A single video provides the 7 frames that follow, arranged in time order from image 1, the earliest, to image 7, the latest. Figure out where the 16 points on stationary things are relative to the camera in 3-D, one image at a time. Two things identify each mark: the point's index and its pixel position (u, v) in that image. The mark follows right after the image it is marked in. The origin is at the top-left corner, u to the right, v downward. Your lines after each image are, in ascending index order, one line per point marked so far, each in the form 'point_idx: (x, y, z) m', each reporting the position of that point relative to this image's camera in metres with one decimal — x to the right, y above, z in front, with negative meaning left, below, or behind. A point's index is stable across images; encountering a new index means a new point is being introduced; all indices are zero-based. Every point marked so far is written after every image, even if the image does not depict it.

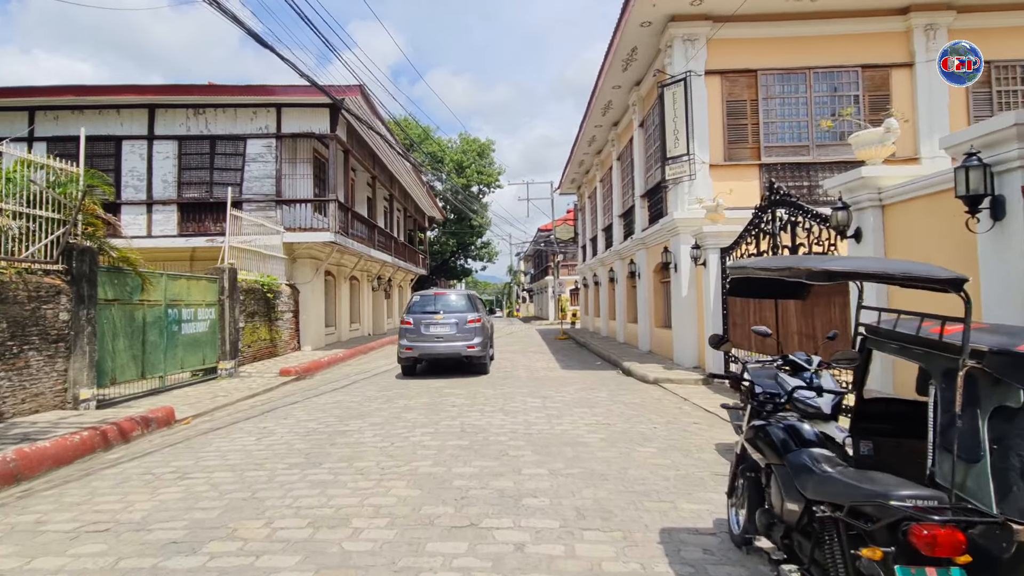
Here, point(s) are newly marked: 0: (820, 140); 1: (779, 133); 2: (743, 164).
0: (+6.4, +3.1, +10.2) m
1: (+5.6, +3.3, +10.3) m
2: (+4.8, +2.6, +10.3) m
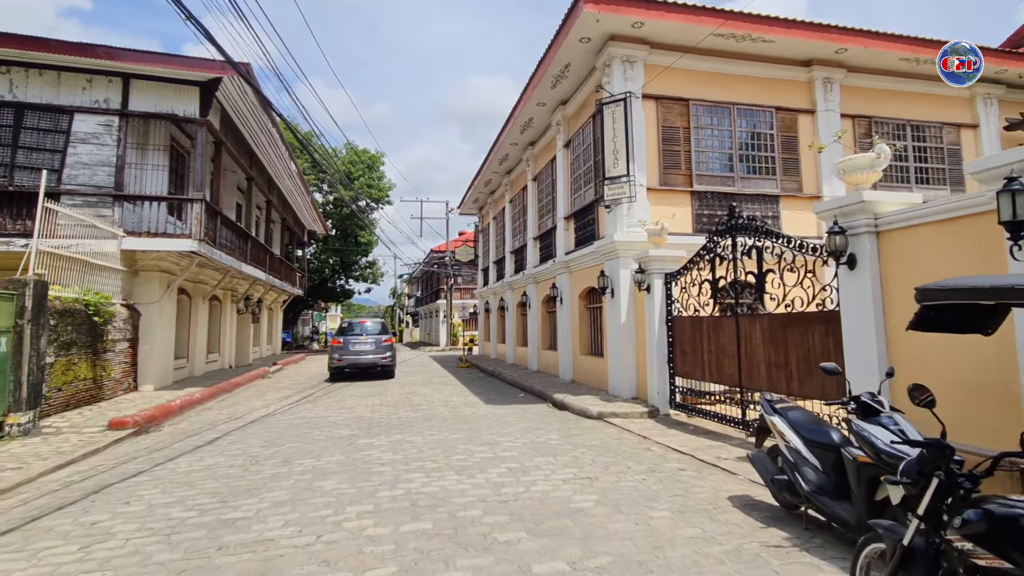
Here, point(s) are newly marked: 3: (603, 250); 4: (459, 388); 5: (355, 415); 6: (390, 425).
0: (+4.9, +2.6, +10.5) m
1: (+4.0, +2.7, +10.4) m
2: (+3.3, +2.1, +10.2) m
3: (+1.8, +0.7, +10.6) m
4: (-1.5, -2.9, +14.3) m
5: (-3.0, -2.6, +10.1) m
6: (-2.1, -2.4, +8.6) m
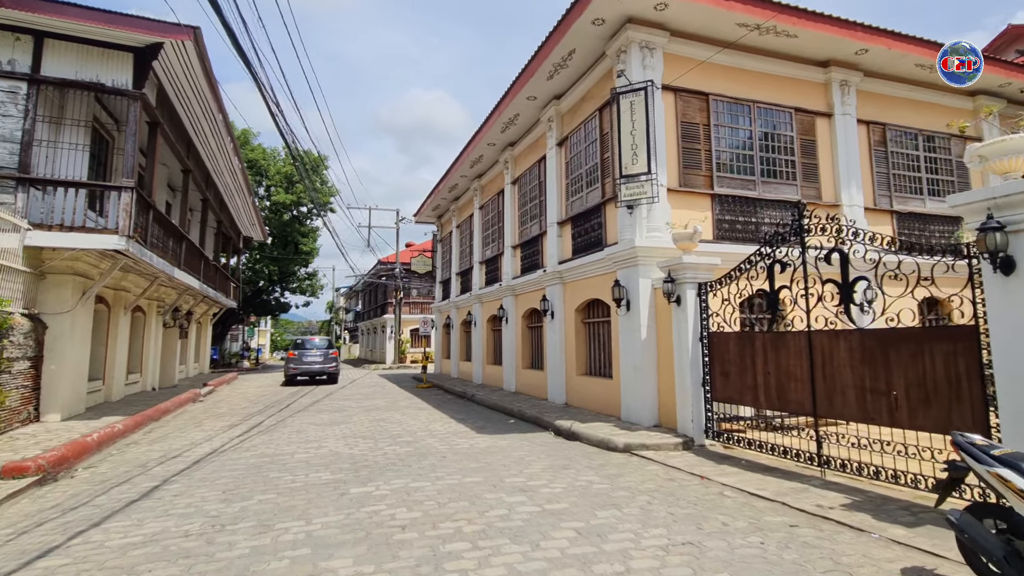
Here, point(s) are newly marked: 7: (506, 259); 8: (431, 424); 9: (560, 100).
0: (+5.0, +2.3, +9.8) m
1: (+4.1, +2.5, +9.6) m
2: (+3.4, +1.8, +9.3) m
3: (+1.9, +0.5, +9.5) m
4: (-1.9, -3.2, +12.7) m
5: (-2.8, -2.7, +8.3) m
6: (-1.9, -2.5, +7.0) m
7: (-0.4, +0.9, +16.4) m
8: (-1.7, -3.0, +10.9) m
9: (+1.0, +4.8, +12.5) m
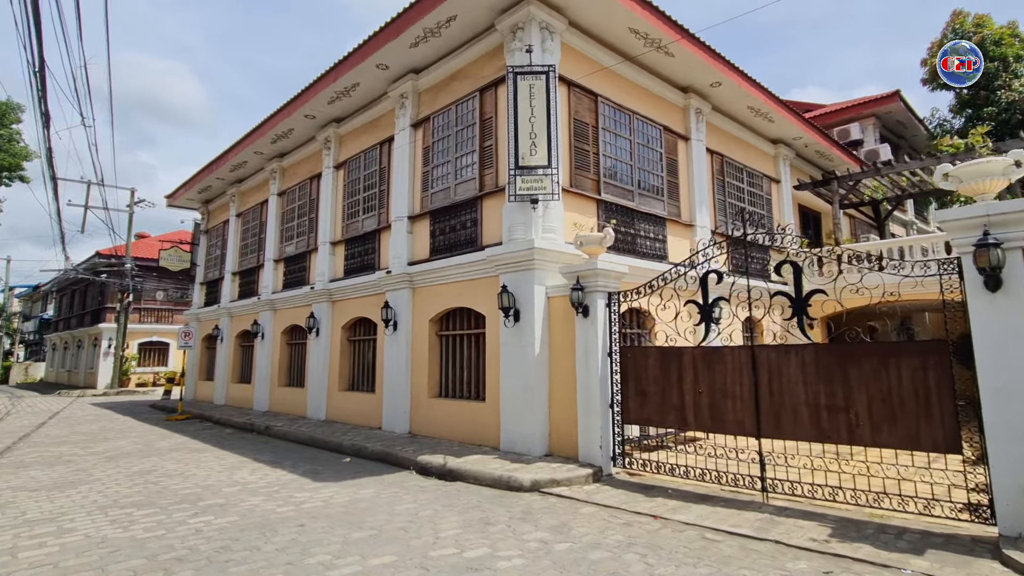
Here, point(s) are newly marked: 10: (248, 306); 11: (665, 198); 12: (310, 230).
0: (+2.6, +1.9, +9.8) m
1: (+1.9, +2.2, +9.3) m
2: (+1.3, +1.6, +8.7) m
3: (-0.2, +0.4, +8.1) m
4: (-5.2, -3.1, +9.1) m
5: (-4.1, -2.4, +4.8) m
6: (-2.6, -2.2, +4.1) m
7: (-5.2, +0.8, +13.4) m
8: (-4.2, -2.8, +7.6) m
9: (-2.1, +4.7, +10.7) m
10: (-9.5, -0.6, +17.8) m
11: (+3.2, +1.9, +10.4) m
12: (-6.1, +1.8, +14.9) m
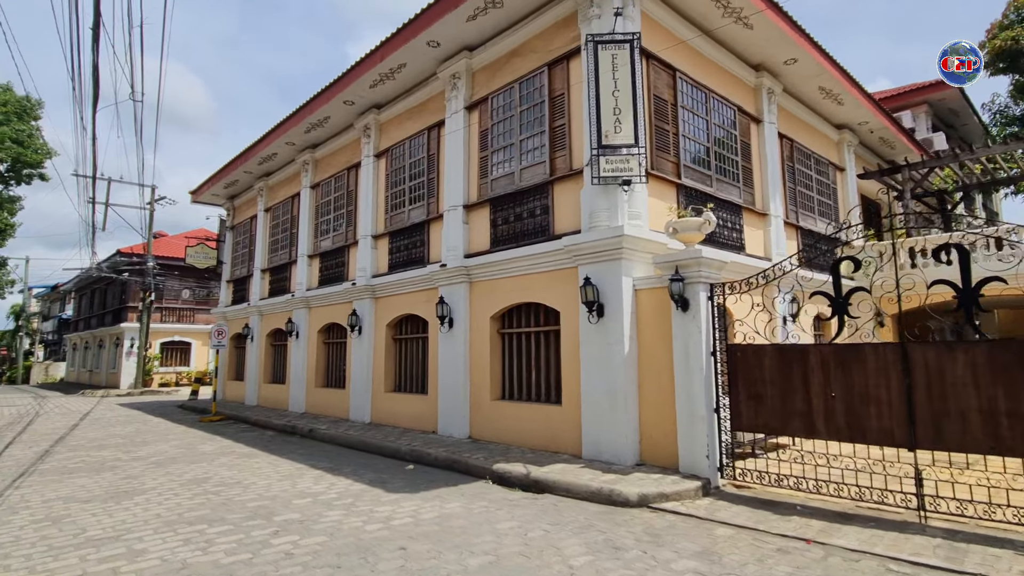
0: (+3.8, +2.1, +9.1) m
1: (+3.1, +2.3, +8.6) m
2: (+2.6, +1.7, +8.0) m
3: (+1.0, +0.5, +7.4) m
4: (-3.9, -3.0, +8.5) m
5: (-2.9, -2.3, +4.2) m
6: (-1.5, -2.1, +3.4) m
7: (-3.8, +0.9, +12.8) m
8: (-3.0, -2.8, +7.0) m
9: (-0.8, +4.8, +10.0) m
10: (-8.1, -0.5, +17.3) m
11: (+4.5, +2.0, +9.7) m
12: (-4.8, +1.9, +14.3) m
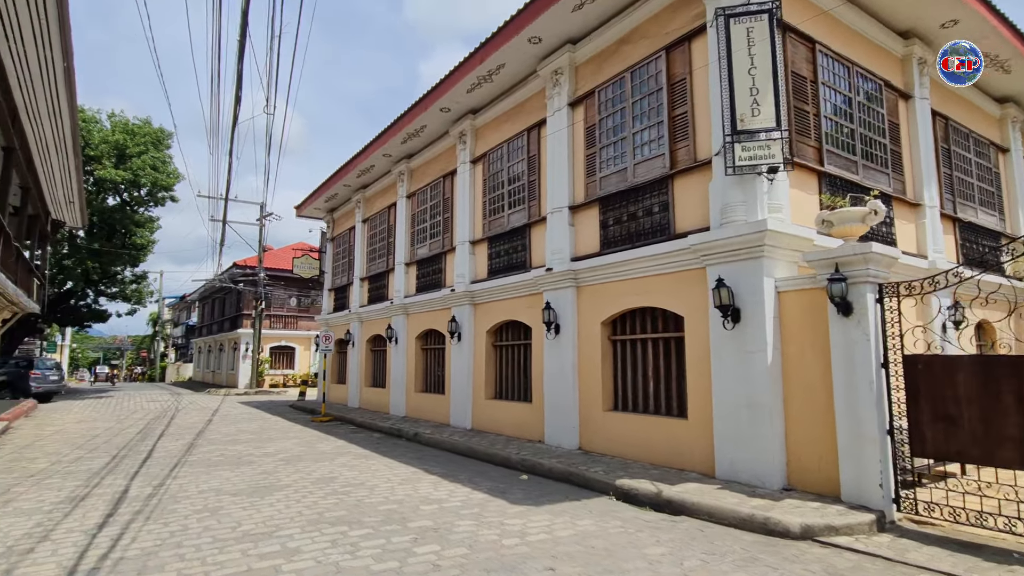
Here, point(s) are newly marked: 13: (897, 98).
0: (+5.7, +2.1, +8.0) m
1: (+5.0, +2.3, +7.6) m
2: (+4.3, +1.7, +7.1) m
3: (+2.7, +0.5, +6.8) m
4: (-2.0, -3.1, +8.6) m
5: (-1.7, -2.4, +4.1) m
6: (-0.4, -2.2, +3.2) m
7: (-1.3, +0.8, +12.8) m
8: (-1.3, -2.8, +7.0) m
9: (+1.3, +4.7, +9.7) m
10: (-4.7, -0.8, +17.9) m
11: (+6.5, +2.0, +8.5) m
12: (-2.0, +1.7, +14.5) m
13: (+6.9, +3.3, +8.8) m
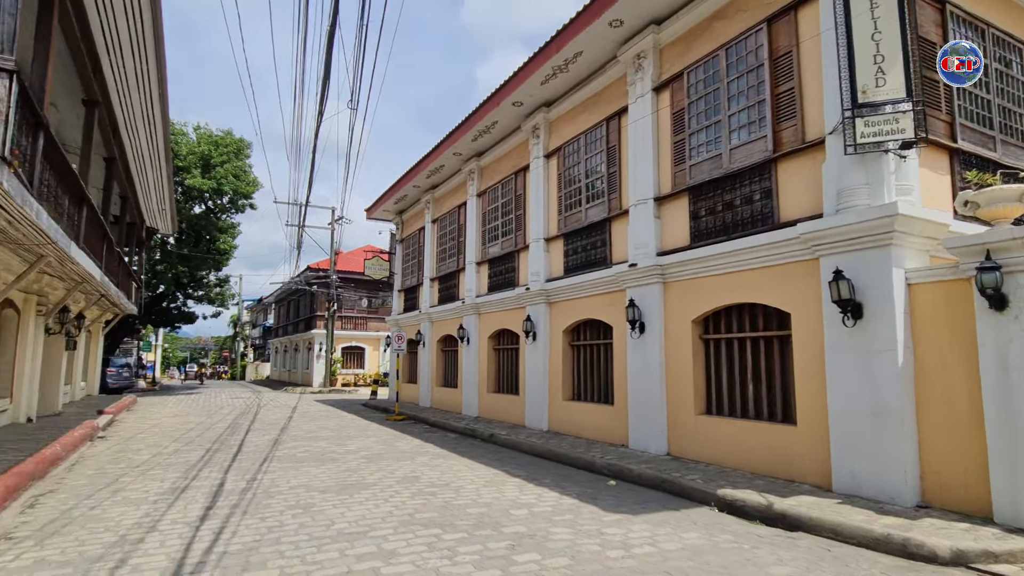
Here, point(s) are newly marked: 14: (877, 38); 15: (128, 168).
0: (+7.0, +2.2, +7.0) m
1: (+6.2, +2.4, +6.7) m
2: (+5.5, +1.8, +6.3) m
3: (+3.9, +0.6, +6.1) m
4: (-0.5, -3.1, +8.5) m
5: (-0.8, -2.3, +4.0) m
6: (+0.4, -2.1, +2.9) m
7: (+0.6, +0.8, +12.6) m
8: (-0.1, -2.8, +6.8) m
9: (+2.8, +4.7, +9.2) m
10: (-2.2, -0.8, +18.0) m
11: (+7.8, +2.1, +7.4) m
12: (+0.2, +1.7, +14.3) m
13: (+8.3, +3.4, +7.7) m
14: (+4.3, +2.9, +5.9) m
15: (-10.0, +3.9, +13.4) m
